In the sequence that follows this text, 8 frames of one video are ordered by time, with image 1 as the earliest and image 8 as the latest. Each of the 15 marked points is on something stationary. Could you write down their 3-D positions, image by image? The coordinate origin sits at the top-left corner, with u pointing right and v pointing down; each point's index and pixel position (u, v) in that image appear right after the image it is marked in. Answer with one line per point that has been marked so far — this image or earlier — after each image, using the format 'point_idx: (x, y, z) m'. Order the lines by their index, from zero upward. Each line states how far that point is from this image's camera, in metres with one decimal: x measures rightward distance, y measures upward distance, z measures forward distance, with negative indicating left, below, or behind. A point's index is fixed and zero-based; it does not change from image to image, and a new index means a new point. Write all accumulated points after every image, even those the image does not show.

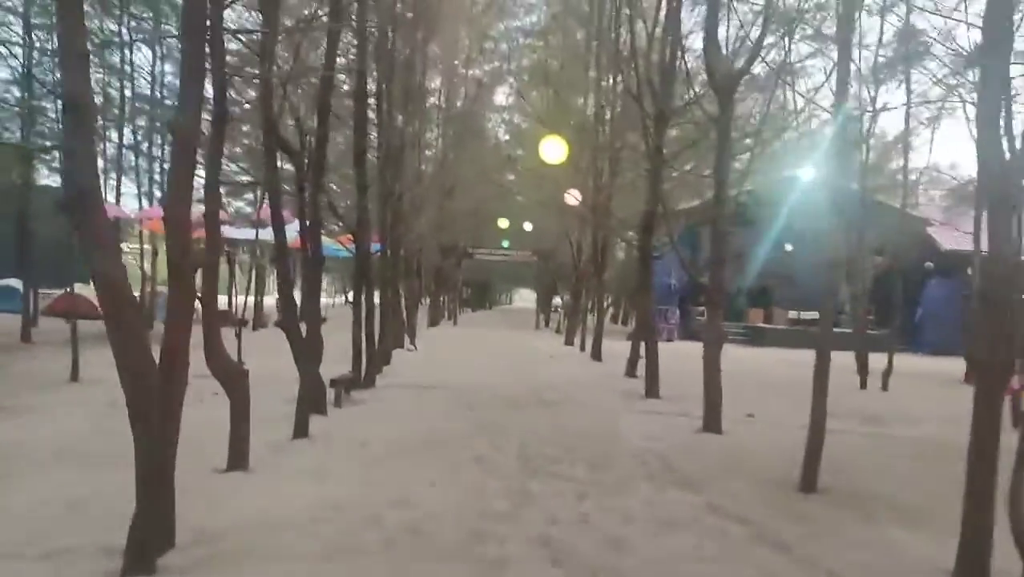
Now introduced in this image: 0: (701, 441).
0: (+1.9, -1.5, +8.8) m
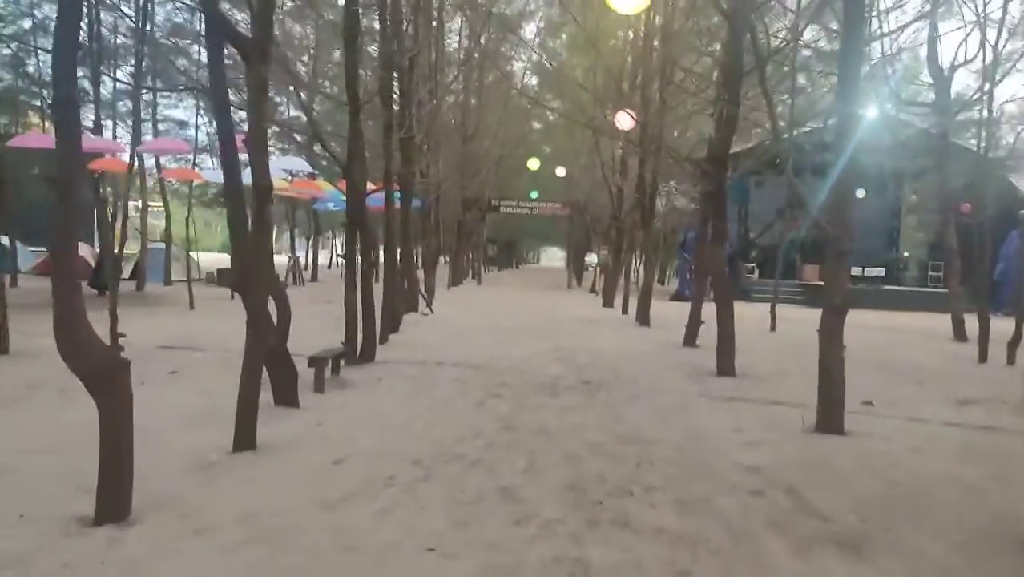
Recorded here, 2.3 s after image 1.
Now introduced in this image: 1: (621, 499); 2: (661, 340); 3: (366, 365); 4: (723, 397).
0: (+2.2, -1.1, +6.1) m
1: (+0.6, -1.1, +4.8) m
2: (+2.2, -0.8, +12.9) m
3: (-1.6, -0.8, +9.5) m
4: (+2.0, -1.0, +8.2) m
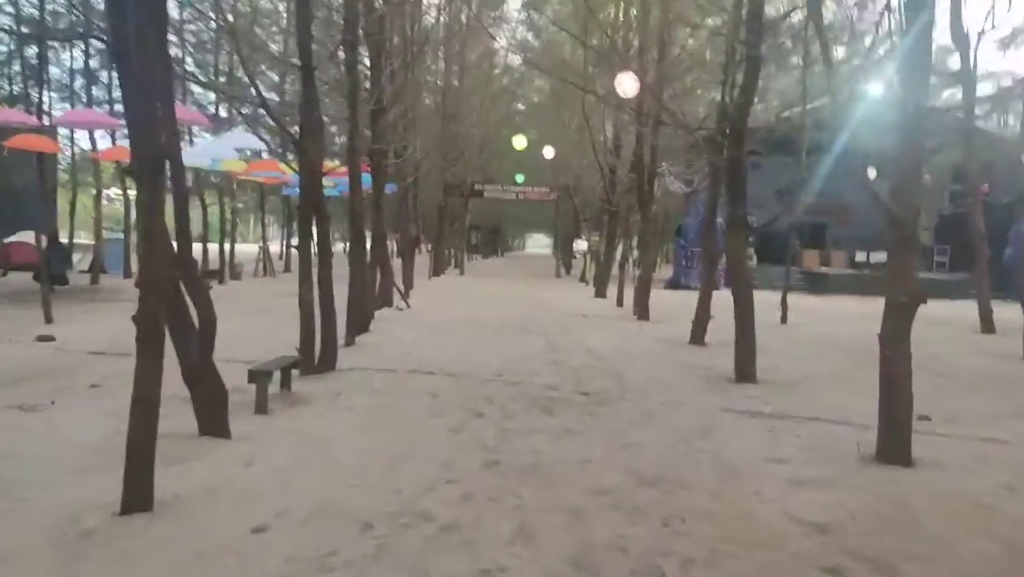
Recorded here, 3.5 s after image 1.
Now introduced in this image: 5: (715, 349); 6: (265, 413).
0: (+2.1, -1.1, +4.8) m
1: (+0.5, -1.1, +3.4) m
2: (+2.0, -0.6, +11.6) m
3: (-1.7, -0.8, +8.1) m
4: (+1.9, -1.0, +6.8) m
5: (+2.4, -0.7, +10.5) m
6: (-1.8, -0.9, +6.5) m
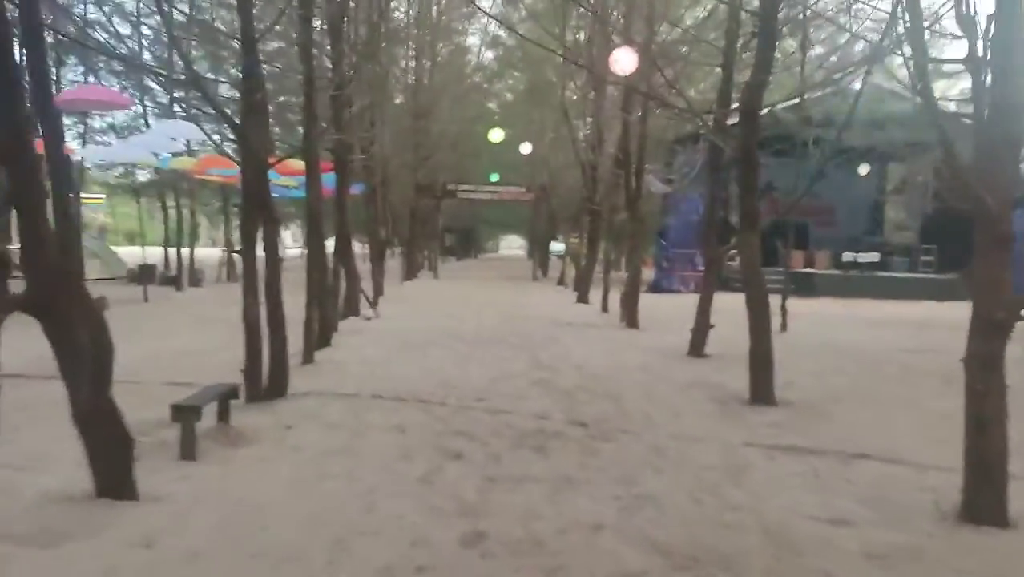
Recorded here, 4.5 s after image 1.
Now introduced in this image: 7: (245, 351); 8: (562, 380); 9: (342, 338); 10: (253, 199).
0: (+2.0, -1.2, +3.7) m
1: (+0.5, -1.2, +2.2) m
2: (+1.7, -0.7, +10.5) m
3: (-1.9, -0.9, +6.9) m
4: (+1.7, -1.0, +5.7) m
5: (+2.2, -0.8, +9.4) m
6: (-1.9, -1.0, +5.3) m
7: (-2.1, -0.5, +6.9) m
8: (+0.4, -0.8, +8.0) m
9: (-2.0, -0.6, +10.4) m
10: (-2.0, +0.7, +6.8) m
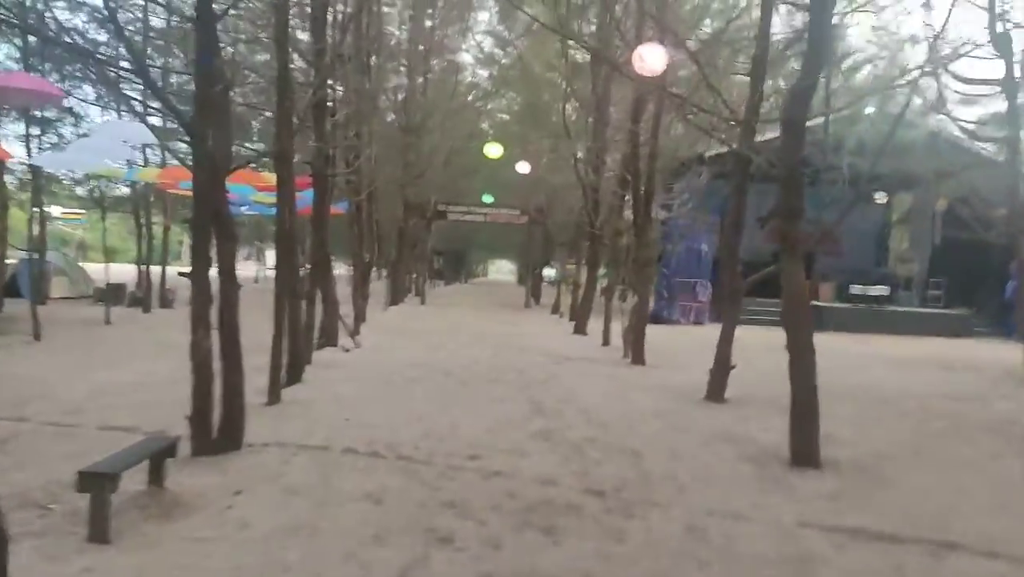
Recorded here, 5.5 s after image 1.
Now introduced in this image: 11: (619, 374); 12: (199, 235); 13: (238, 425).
0: (+2.1, -1.3, +2.6) m
1: (+0.6, -1.3, +1.1) m
2: (+1.7, -1.1, +9.4) m
3: (-1.9, -1.1, +5.7) m
4: (+1.8, -1.3, +4.6) m
5: (+2.2, -1.1, +8.3) m
6: (-1.9, -1.2, +4.1) m
7: (-2.1, -0.7, +5.7) m
8: (+0.4, -1.1, +6.9) m
9: (-2.1, -0.9, +9.3) m
10: (-2.0, +0.5, +5.7) m
11: (+1.3, -1.0, +10.4) m
12: (-2.0, +0.3, +5.7) m
13: (-1.8, -0.9, +5.9) m
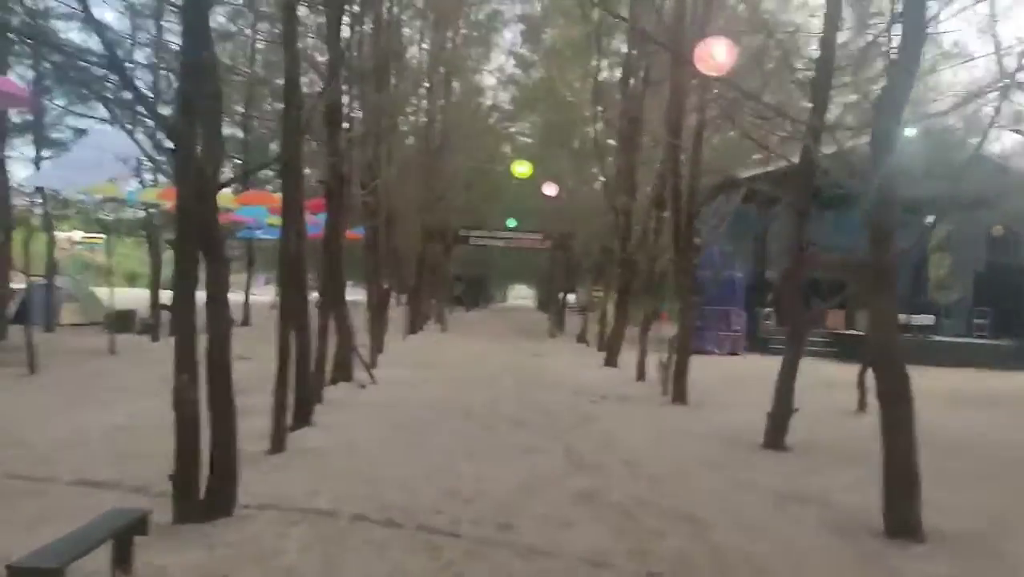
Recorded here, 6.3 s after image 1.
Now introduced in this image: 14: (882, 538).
0: (+2.2, -1.5, +1.6) m
1: (+0.7, -1.4, +0.1) m
2: (+2.0, -1.4, +8.4) m
3: (-1.6, -1.3, +4.8) m
4: (+2.0, -1.4, +3.6) m
5: (+2.4, -1.4, +7.3) m
6: (-1.7, -1.3, +3.2) m
7: (-1.9, -0.9, +4.9) m
8: (+0.7, -1.3, +5.9) m
9: (-1.8, -1.2, +8.3) m
10: (-1.8, +0.3, +4.8) m
11: (+1.6, -1.3, +9.4) m
12: (-1.8, +0.1, +4.8) m
13: (-1.6, -1.1, +5.0) m
14: (+2.2, -1.4, +5.1) m
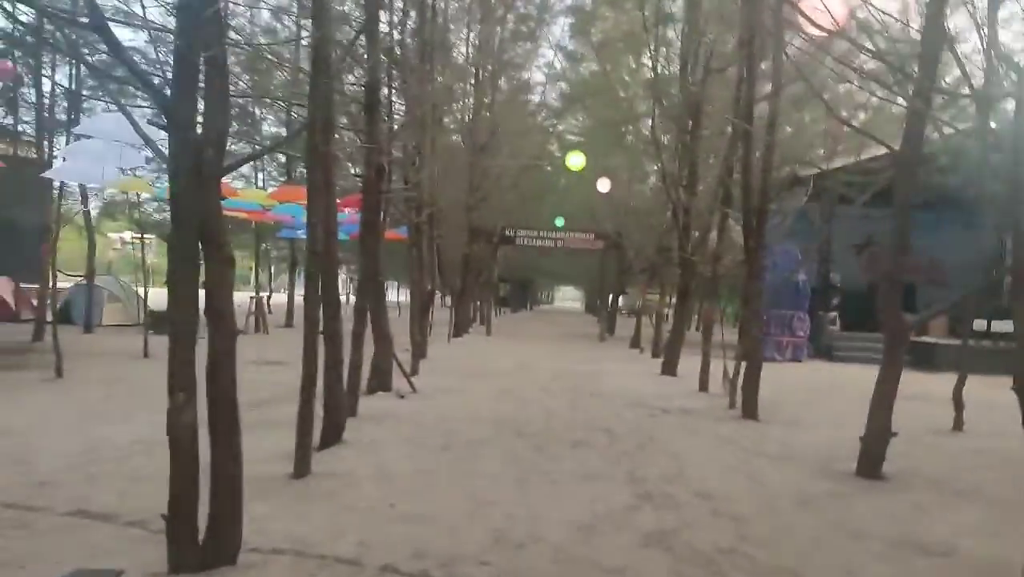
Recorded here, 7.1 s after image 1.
0: (+2.3, -1.5, +0.6) m
1: (+0.8, -1.4, -0.8) m
2: (+2.4, -1.4, +7.4) m
3: (-1.4, -1.3, +4.0) m
4: (+2.2, -1.5, +2.6) m
5: (+2.8, -1.5, +6.3) m
6: (-1.5, -1.3, +2.4) m
7: (-1.6, -0.9, +4.1) m
8: (+1.0, -1.4, +5.0) m
9: (-1.3, -1.2, +7.5) m
10: (-1.5, +0.3, +4.0) m
11: (+2.1, -1.4, +8.4) m
12: (-1.5, +0.1, +4.0) m
13: (-1.3, -1.1, +4.2) m
14: (+2.5, -1.5, +4.1) m
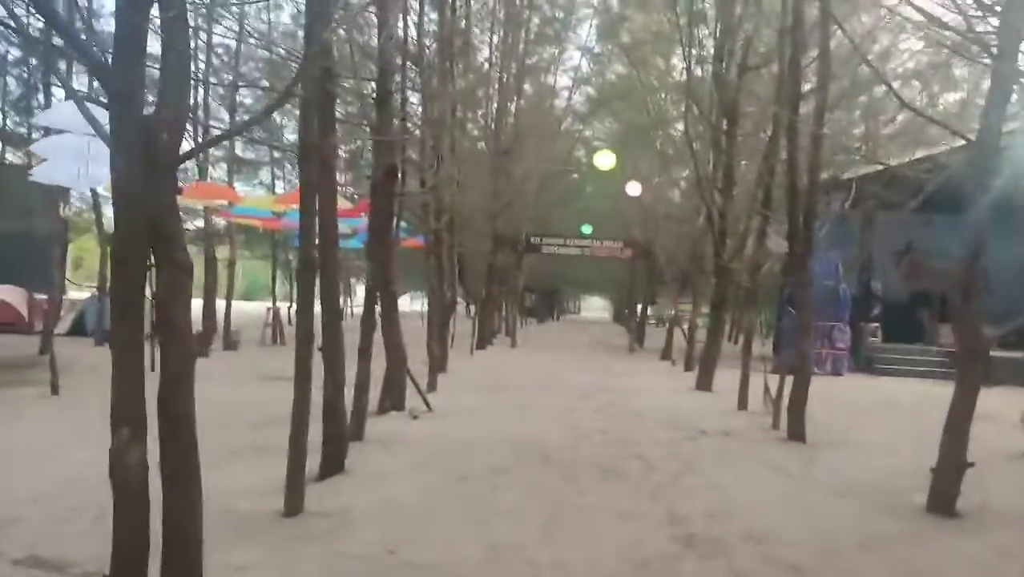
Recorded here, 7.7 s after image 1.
0: (+2.3, -1.5, -0.3) m
1: (+0.7, -1.4, -1.6) m
2: (+2.6, -1.5, +6.5) m
3: (-1.3, -1.3, +3.3) m
4: (+2.2, -1.5, +1.8) m
5: (+3.0, -1.5, +5.4) m
6: (-1.5, -1.4, +1.7) m
7: (-1.5, -0.9, +3.3) m
8: (+1.1, -1.4, +4.2) m
9: (-1.1, -1.3, +6.8) m
10: (-1.4, +0.3, +3.3) m
11: (+2.3, -1.5, +7.6) m
12: (-1.4, +0.1, +3.3) m
13: (-1.3, -1.2, +3.5) m
14: (+2.5, -1.5, +3.3) m
